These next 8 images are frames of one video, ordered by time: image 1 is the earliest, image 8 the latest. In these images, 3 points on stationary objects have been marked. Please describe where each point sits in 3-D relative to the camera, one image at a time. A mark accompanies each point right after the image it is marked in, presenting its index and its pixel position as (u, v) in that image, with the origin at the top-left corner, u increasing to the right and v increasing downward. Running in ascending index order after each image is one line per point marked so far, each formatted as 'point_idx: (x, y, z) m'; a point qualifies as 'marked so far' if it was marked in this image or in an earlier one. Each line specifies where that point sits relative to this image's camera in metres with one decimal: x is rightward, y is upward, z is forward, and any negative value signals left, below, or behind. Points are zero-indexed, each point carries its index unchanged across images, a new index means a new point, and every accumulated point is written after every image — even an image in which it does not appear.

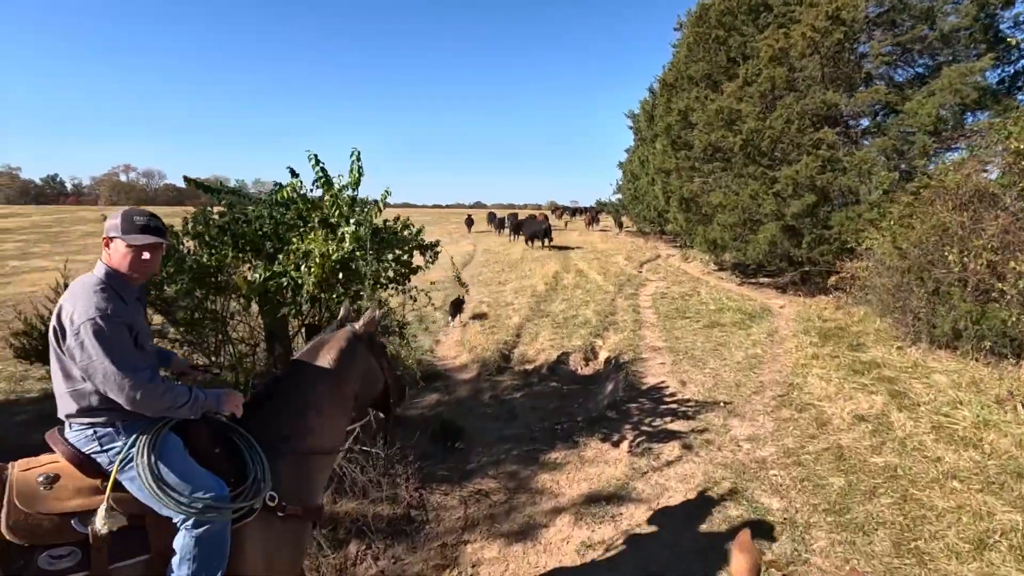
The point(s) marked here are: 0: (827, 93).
0: (+6.6, +4.1, +11.4) m
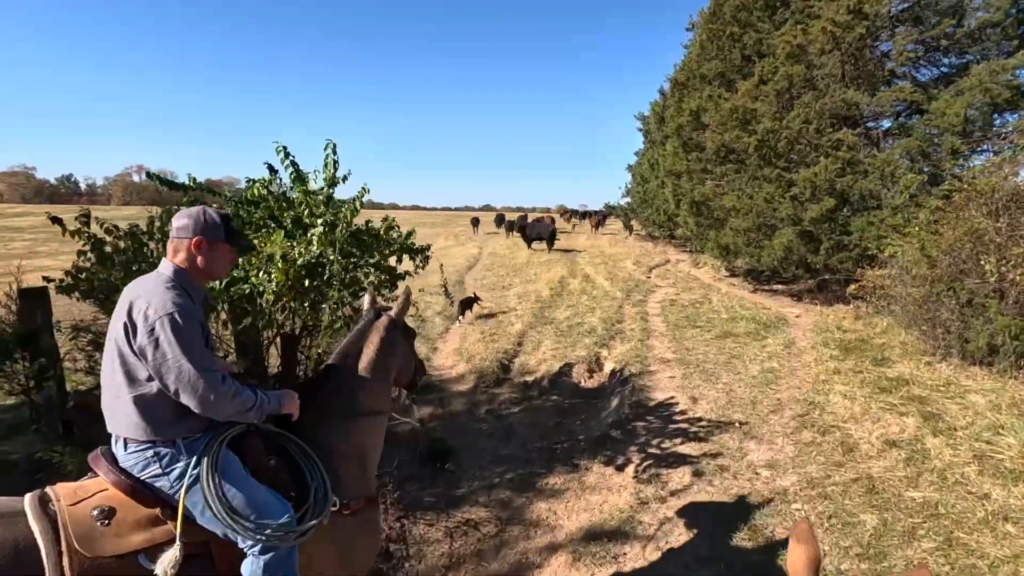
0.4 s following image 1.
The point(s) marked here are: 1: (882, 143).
0: (+6.7, +3.9, +10.8) m
1: (+7.7, +3.0, +11.3) m
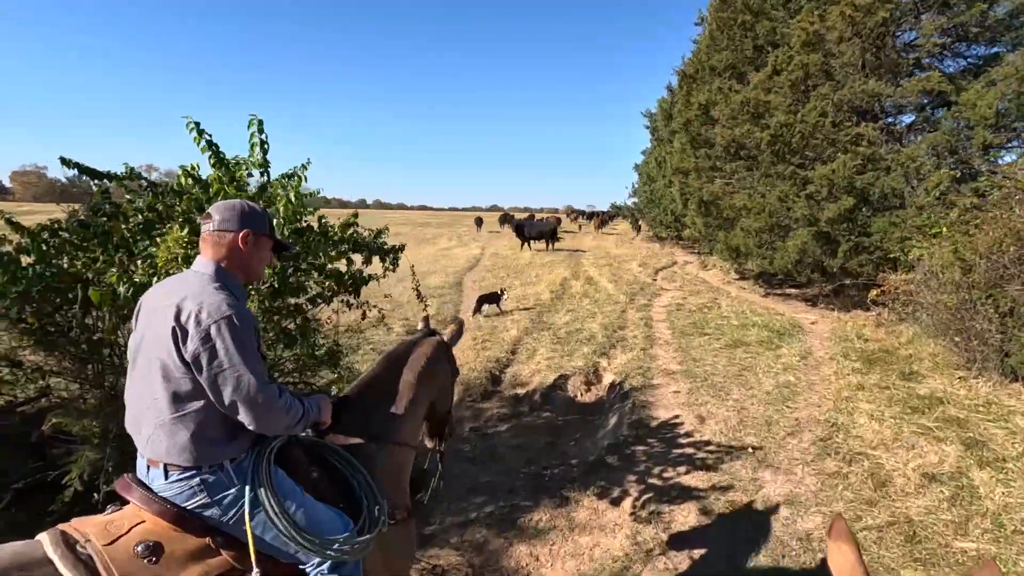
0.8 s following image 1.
0: (+6.6, +3.8, +10.1) m
1: (+7.6, +2.9, +10.5) m
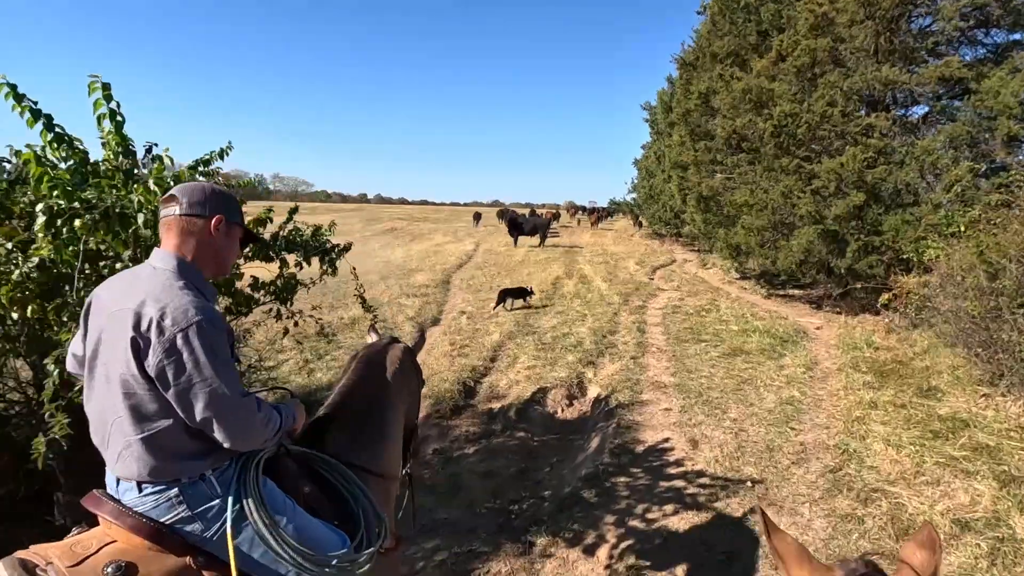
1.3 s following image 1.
0: (+6.4, +3.8, +9.3) m
1: (+7.4, +2.8, +9.8) m
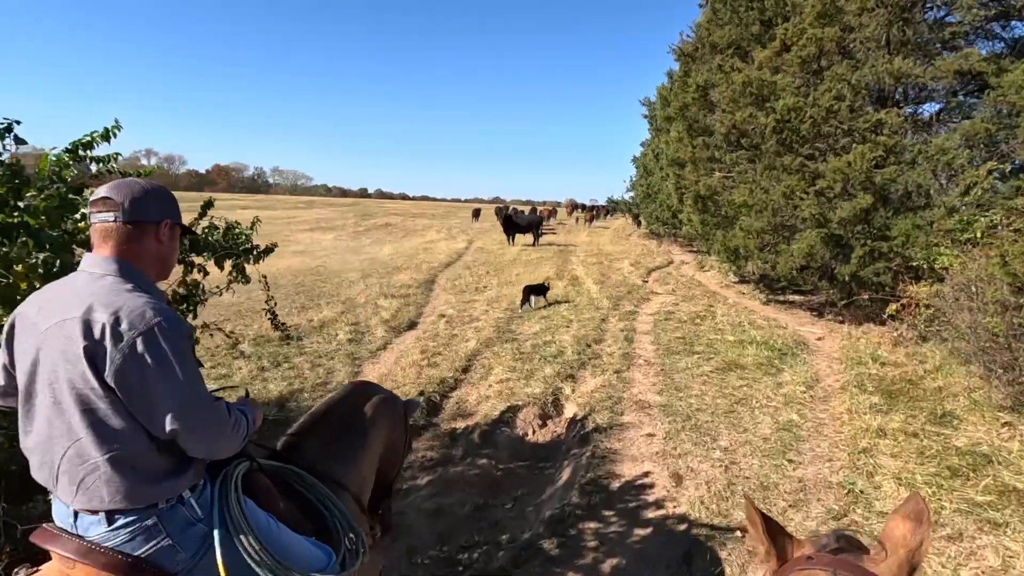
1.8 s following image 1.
0: (+6.1, +3.6, +8.6) m
1: (+7.0, +2.6, +9.1) m
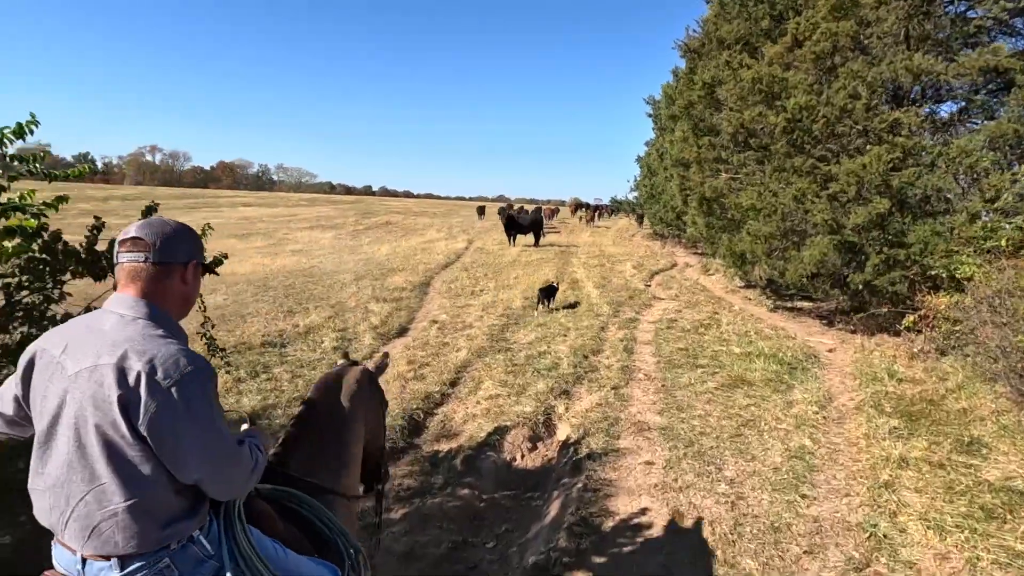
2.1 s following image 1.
0: (+6.0, +3.5, +8.1) m
1: (+7.0, +2.5, +8.5) m
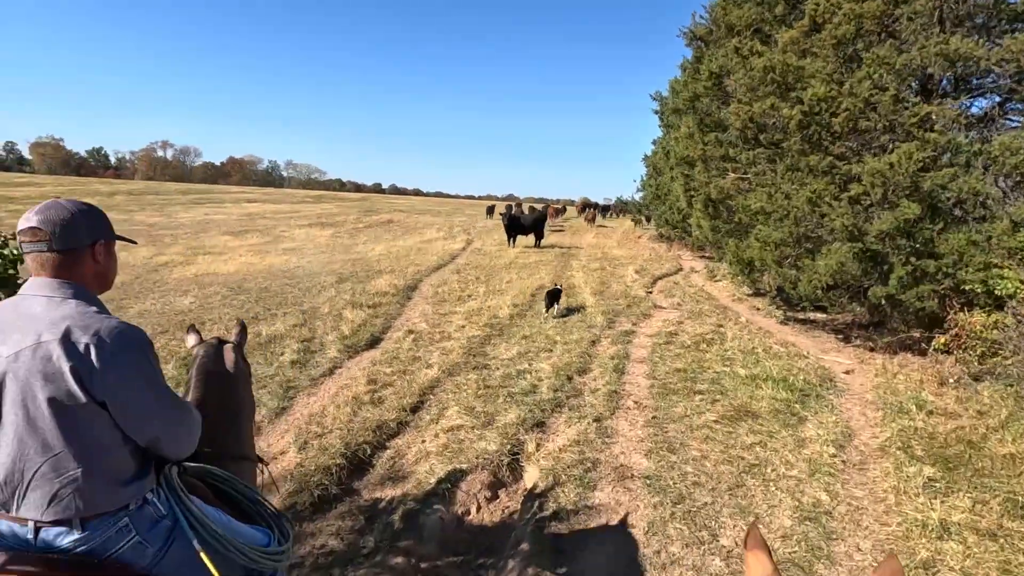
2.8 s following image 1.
0: (+5.7, +3.2, +7.1) m
1: (+6.7, +2.2, +7.5) m
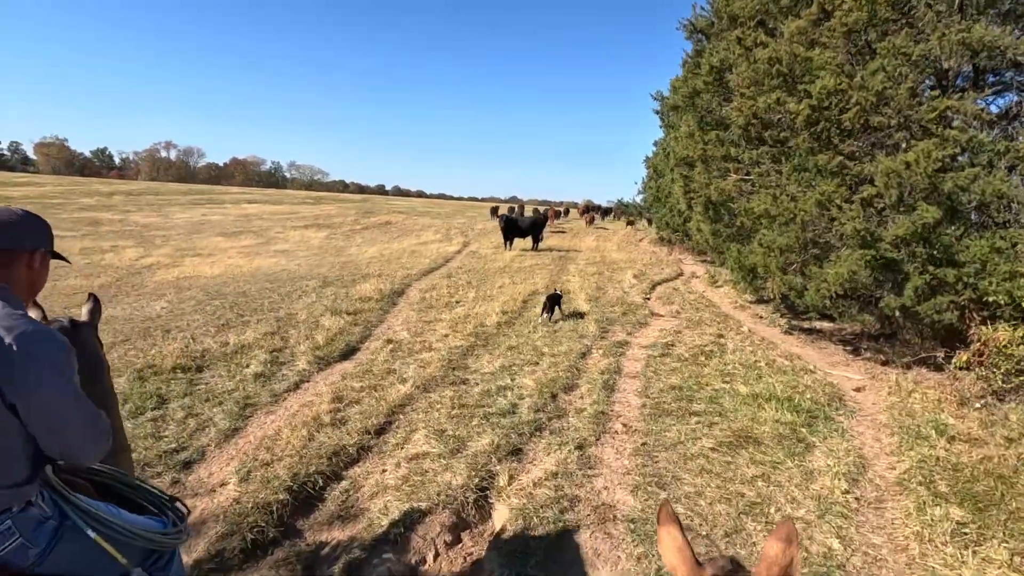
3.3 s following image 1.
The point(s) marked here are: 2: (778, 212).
0: (+5.5, +3.1, +6.5) m
1: (+6.5, +2.1, +6.9) m
2: (+4.0, +1.2, +8.2) m
